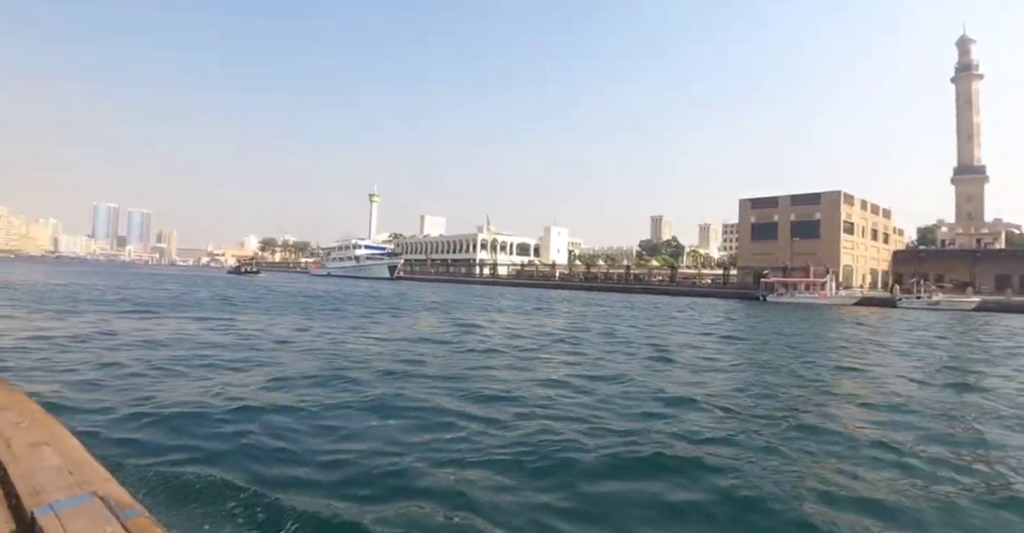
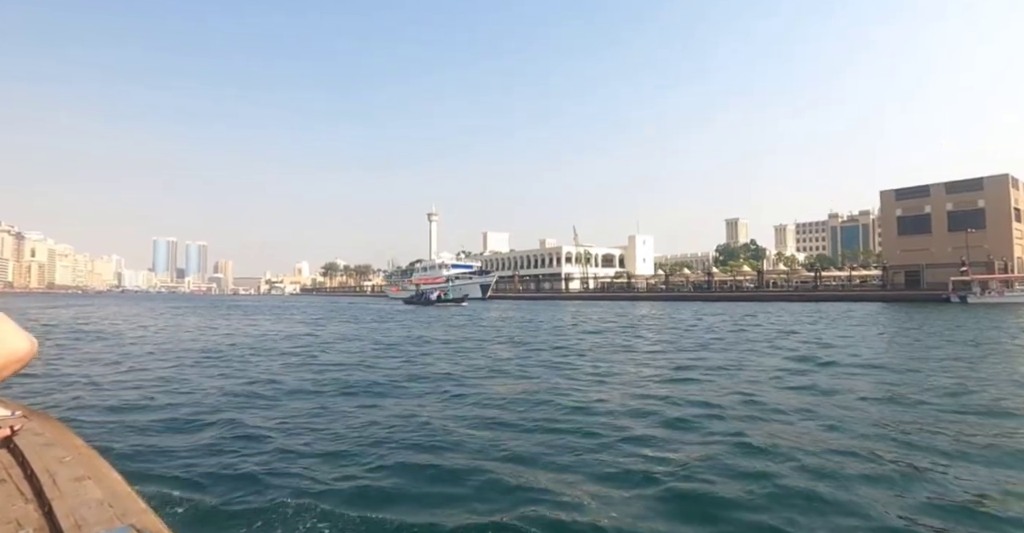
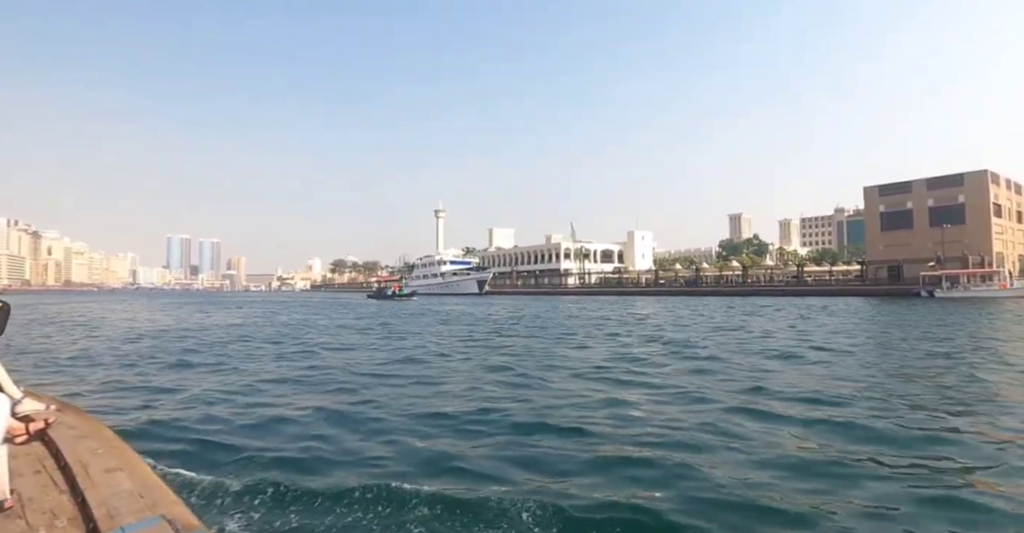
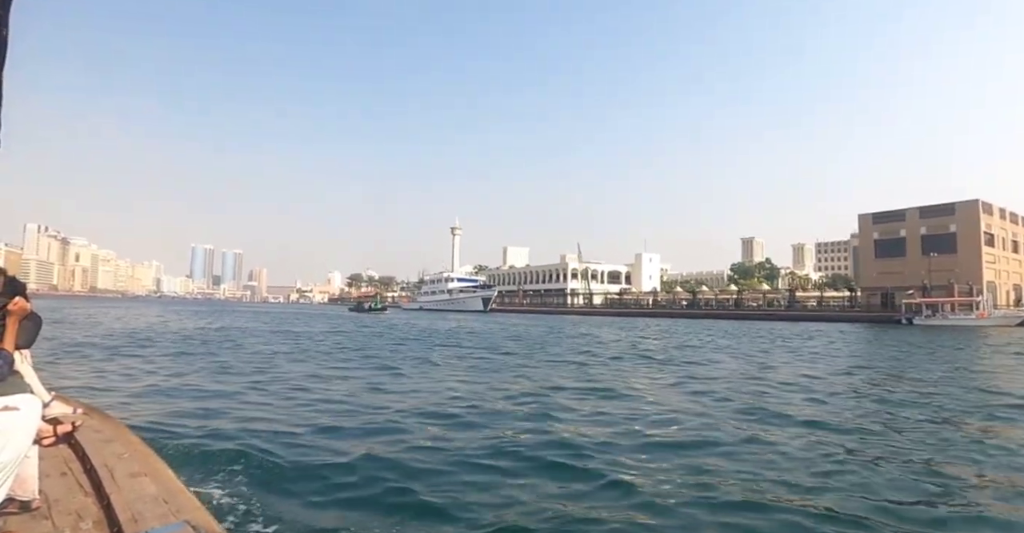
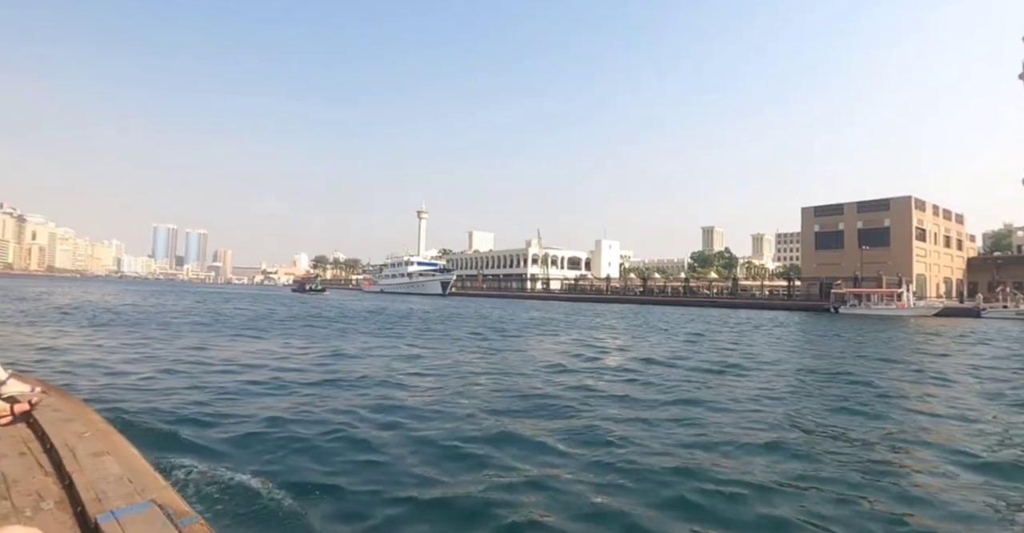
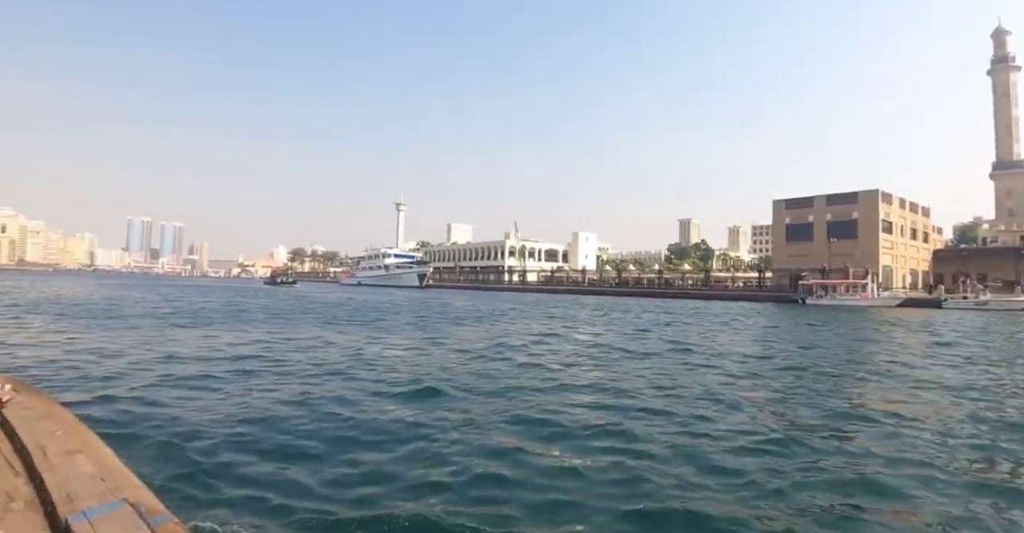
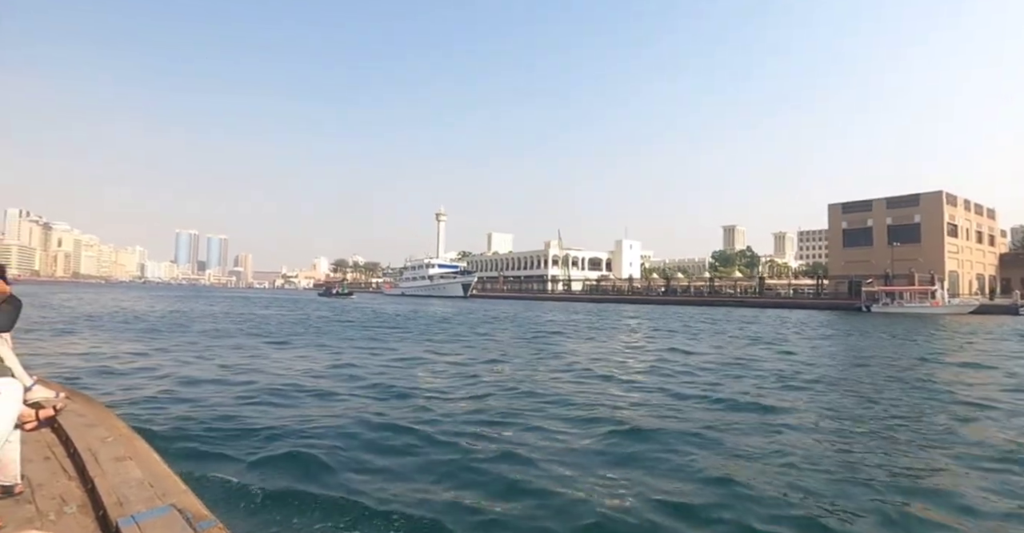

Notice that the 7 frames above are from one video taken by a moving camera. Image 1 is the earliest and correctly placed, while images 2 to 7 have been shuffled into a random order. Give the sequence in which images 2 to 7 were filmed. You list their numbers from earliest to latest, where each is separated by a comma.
6, 5, 7, 4, 3, 2
